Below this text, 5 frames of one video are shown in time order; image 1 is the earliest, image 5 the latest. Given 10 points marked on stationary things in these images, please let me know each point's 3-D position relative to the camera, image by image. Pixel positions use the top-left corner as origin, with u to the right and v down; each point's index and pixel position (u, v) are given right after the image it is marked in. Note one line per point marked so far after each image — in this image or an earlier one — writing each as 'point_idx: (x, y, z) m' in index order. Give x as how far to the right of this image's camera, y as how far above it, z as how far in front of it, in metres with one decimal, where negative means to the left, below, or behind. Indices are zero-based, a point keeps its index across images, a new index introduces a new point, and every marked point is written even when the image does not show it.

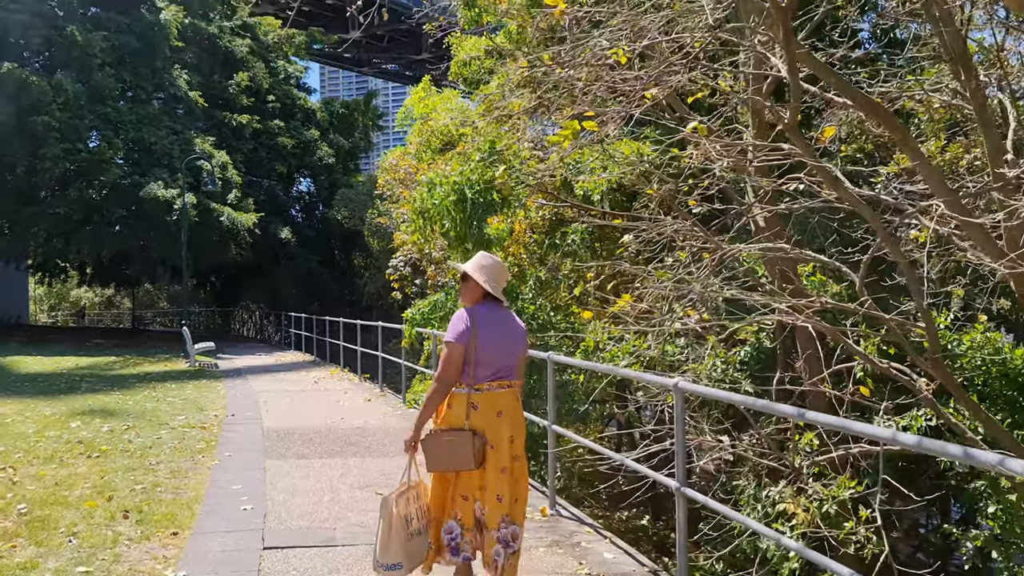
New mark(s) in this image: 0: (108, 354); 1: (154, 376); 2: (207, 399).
0: (-8.4, -1.4, +18.7) m
1: (-5.7, -1.4, +14.1) m
2: (-3.7, -1.4, +10.9) m
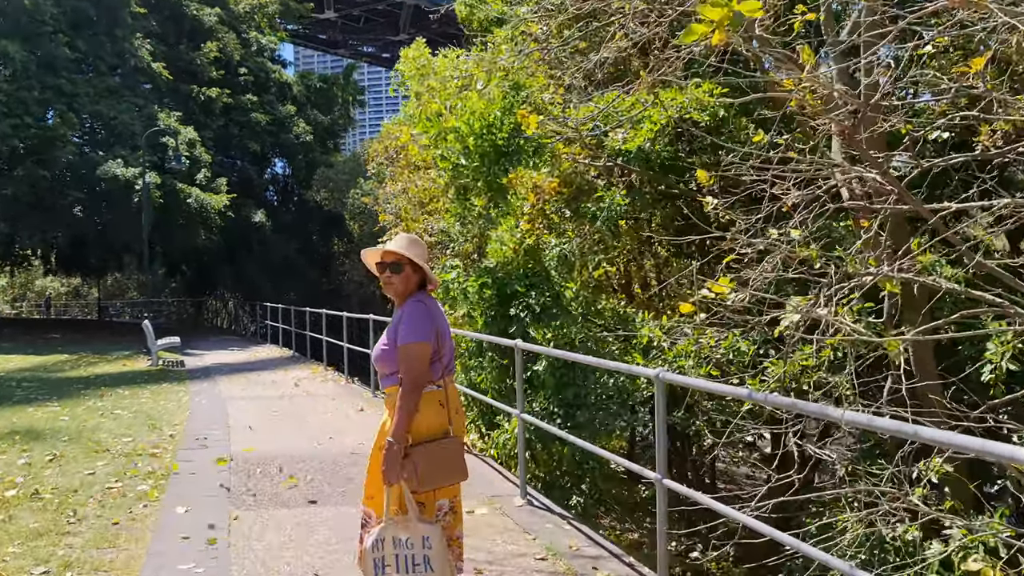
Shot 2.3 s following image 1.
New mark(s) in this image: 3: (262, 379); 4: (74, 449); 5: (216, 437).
0: (-8.4, -1.2, +16.7) m
1: (-5.5, -1.2, +12.1) m
2: (-3.5, -1.2, +9.0) m
3: (-3.4, -1.3, +12.4) m
4: (-3.3, -1.2, +6.7) m
5: (-2.5, -1.2, +7.4) m
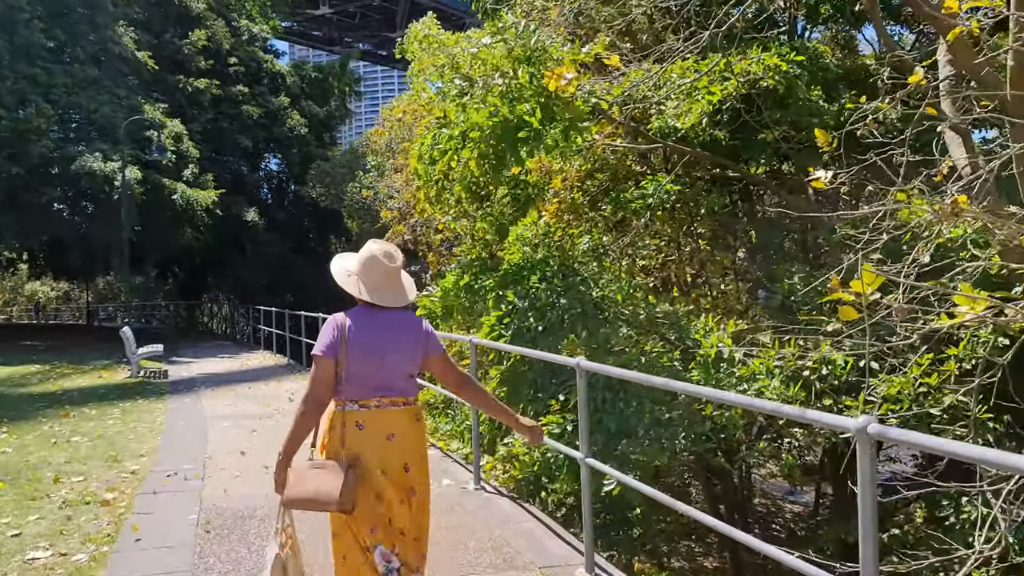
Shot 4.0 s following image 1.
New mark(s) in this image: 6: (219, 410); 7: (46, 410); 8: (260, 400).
0: (-8.2, -1.2, +15.3) m
1: (-5.3, -1.3, +10.7) m
2: (-3.3, -1.3, +7.6) m
3: (-3.1, -1.3, +11.0) m
4: (-3.0, -1.2, +5.3) m
5: (-2.2, -1.3, +6.1) m
6: (-3.1, -1.3, +9.3) m
7: (-4.8, -1.2, +9.2) m
8: (-2.9, -1.3, +10.2) m
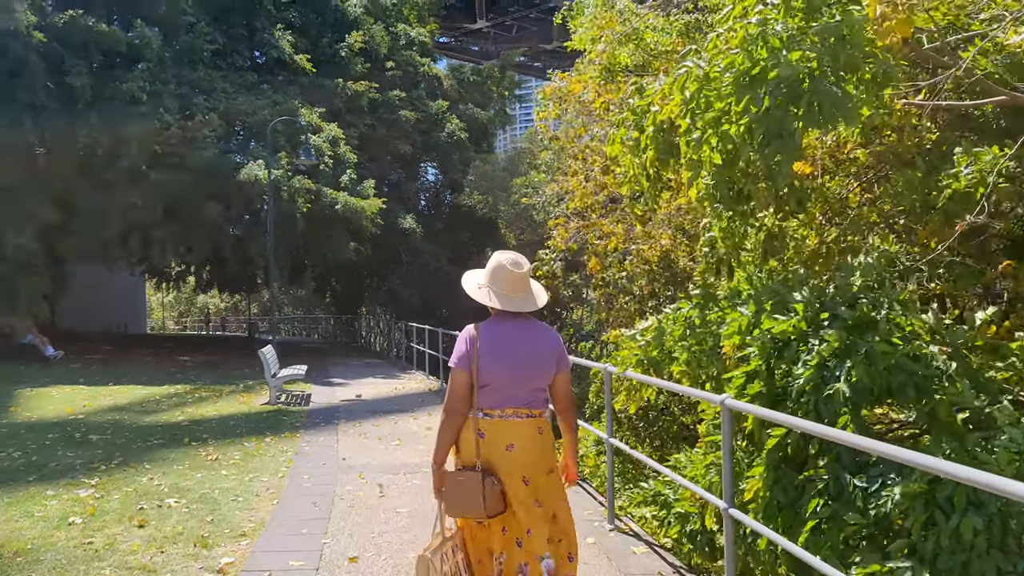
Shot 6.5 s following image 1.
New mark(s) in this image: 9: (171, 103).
0: (-5.3, -1.5, +14.3) m
1: (-3.3, -1.4, +9.3) m
2: (-1.8, -1.4, +5.9) m
3: (-1.1, -1.5, +9.2) m
4: (-1.9, -1.3, +3.6) m
5: (-1.0, -1.4, +4.2) m
6: (-1.3, -1.4, +7.6) m
7: (-3.0, -1.4, +7.7) m
8: (-1.0, -1.4, +8.4) m
9: (-7.3, +3.9, +19.2) m
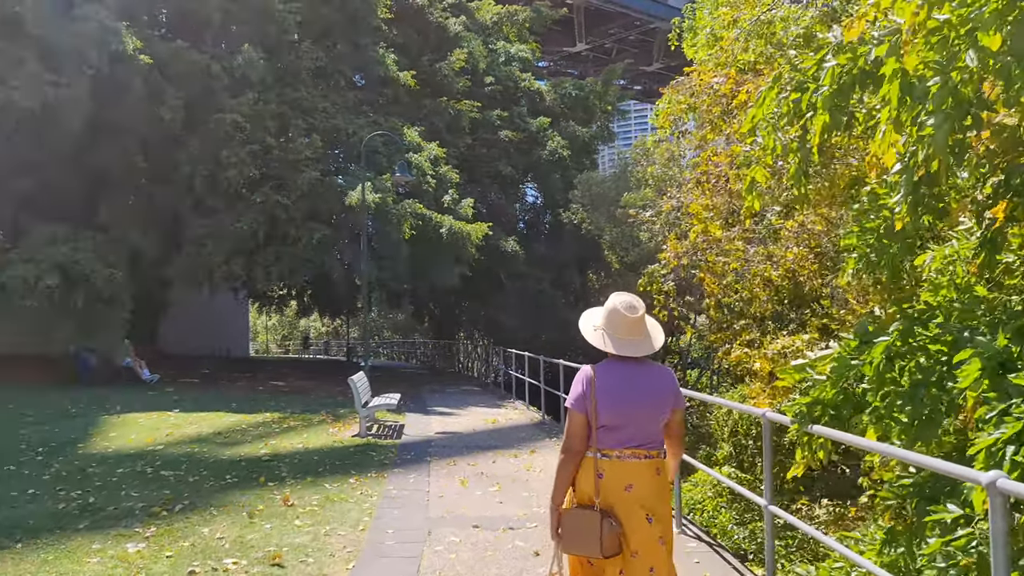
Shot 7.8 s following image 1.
0: (-3.7, -1.8, +13.7) m
1: (-2.2, -1.6, +8.5) m
2: (-1.1, -1.5, +5.0) m
3: (-0.1, -1.7, +8.2) m
4: (-1.5, -1.4, +2.7) m
5: (-0.6, -1.4, +3.2) m
6: (-0.5, -1.6, +6.6) m
7: (-2.2, -1.6, +6.9) m
8: (0.0, -1.6, +7.4) m
9: (-5.1, +3.4, +18.9) m
